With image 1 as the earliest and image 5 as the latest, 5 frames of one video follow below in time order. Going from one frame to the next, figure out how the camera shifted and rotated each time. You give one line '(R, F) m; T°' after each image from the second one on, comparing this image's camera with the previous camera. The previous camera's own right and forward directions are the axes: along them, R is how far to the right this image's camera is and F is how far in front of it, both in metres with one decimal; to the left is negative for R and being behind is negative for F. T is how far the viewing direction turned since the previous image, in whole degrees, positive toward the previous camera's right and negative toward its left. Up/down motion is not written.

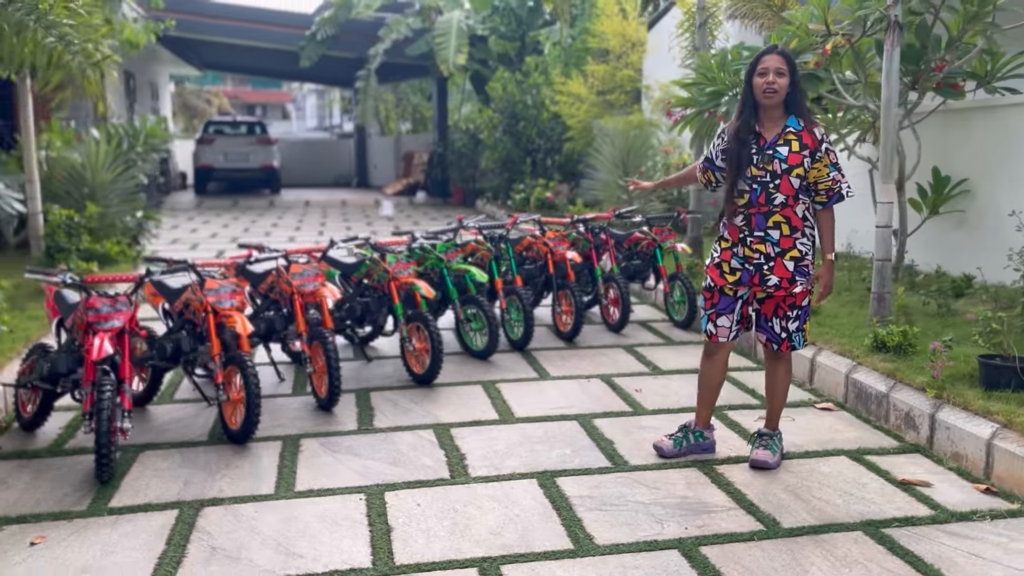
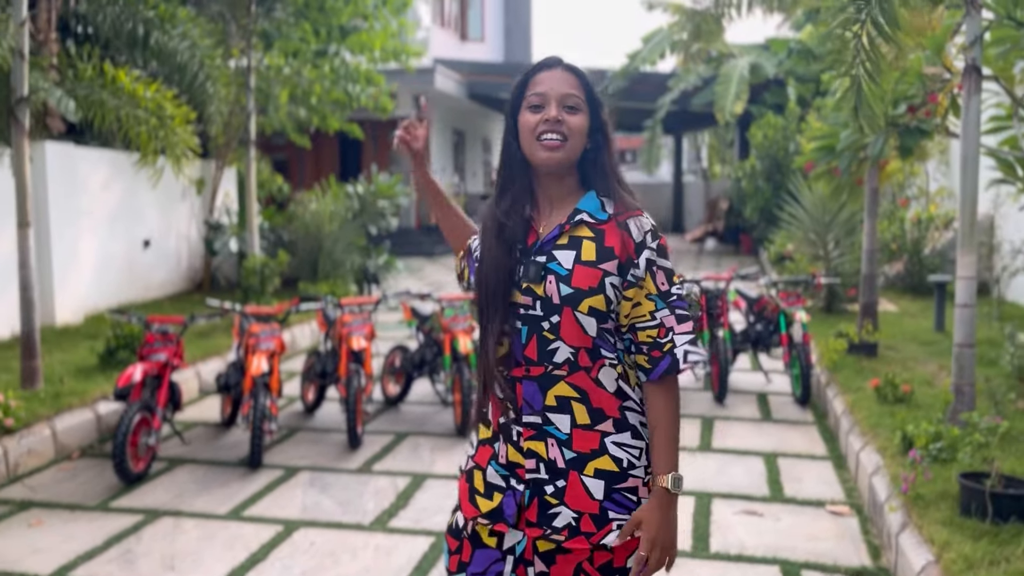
(+1.9, +0.3) m; -25°
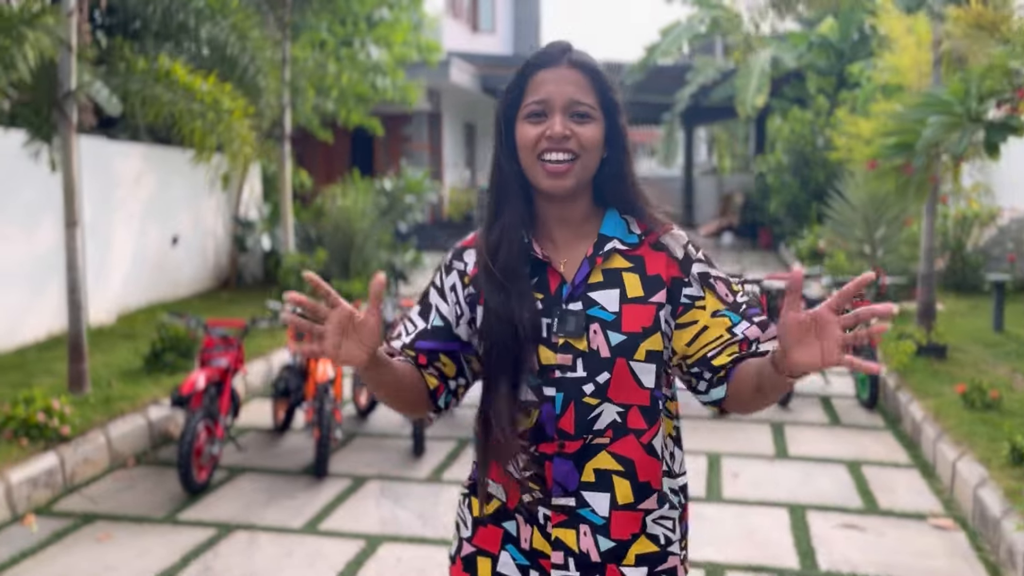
(-0.4, +0.2) m; 0°
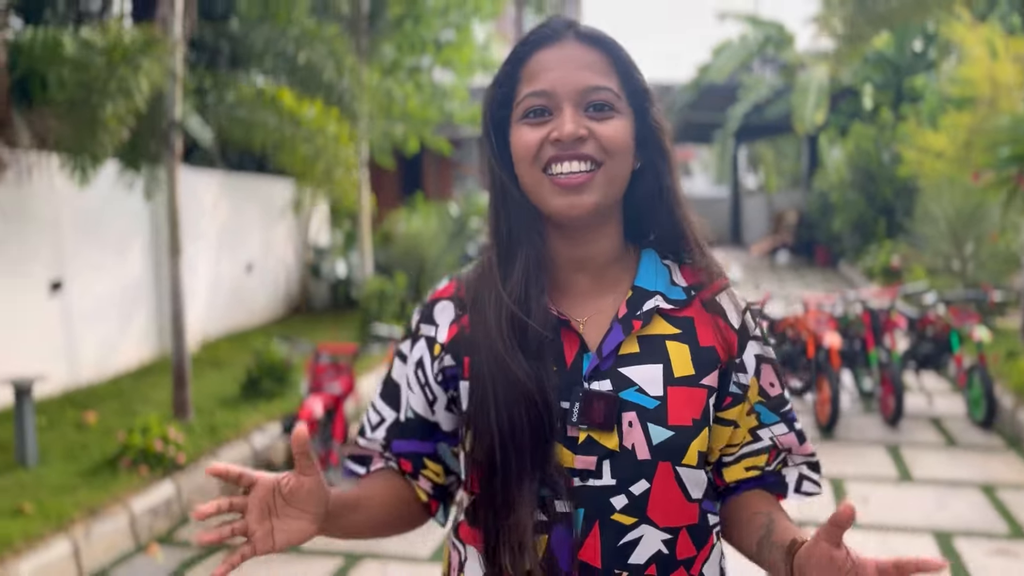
(-0.4, +0.1) m; -2°
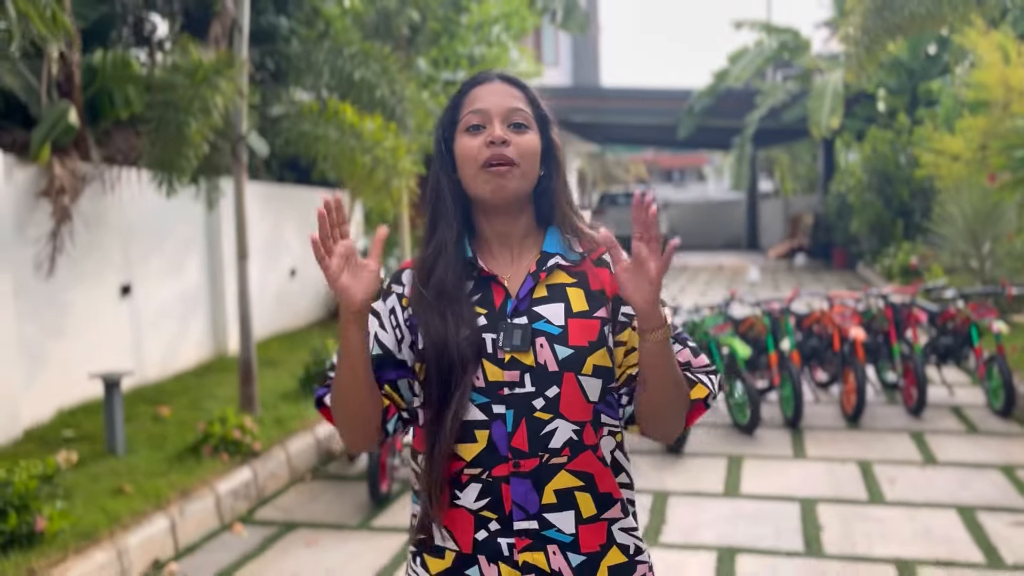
(-0.2, -0.4) m; -1°
